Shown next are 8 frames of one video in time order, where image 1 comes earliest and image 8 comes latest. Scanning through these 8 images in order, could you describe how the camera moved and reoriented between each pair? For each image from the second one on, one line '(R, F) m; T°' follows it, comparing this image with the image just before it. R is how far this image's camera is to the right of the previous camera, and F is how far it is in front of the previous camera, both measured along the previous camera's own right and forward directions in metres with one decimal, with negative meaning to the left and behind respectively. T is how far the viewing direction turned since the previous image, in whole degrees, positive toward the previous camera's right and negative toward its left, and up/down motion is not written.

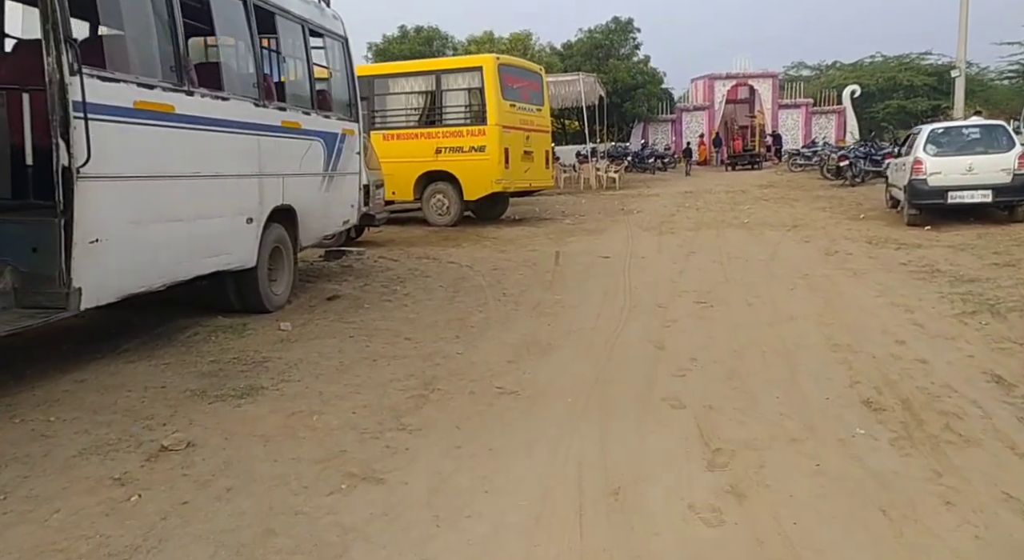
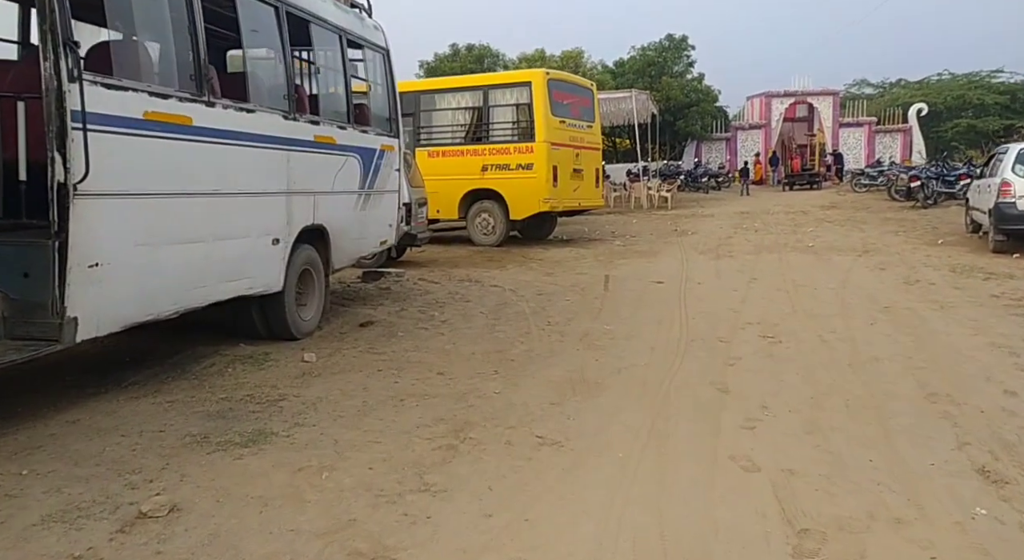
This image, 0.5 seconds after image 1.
(0.0, +0.7) m; -3°
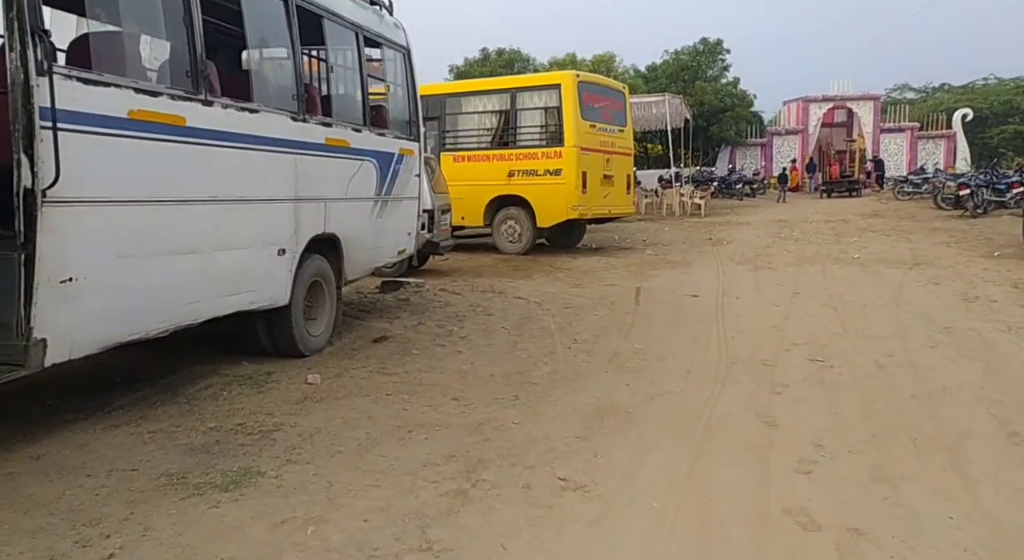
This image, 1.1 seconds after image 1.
(0.0, +0.6) m; -2°
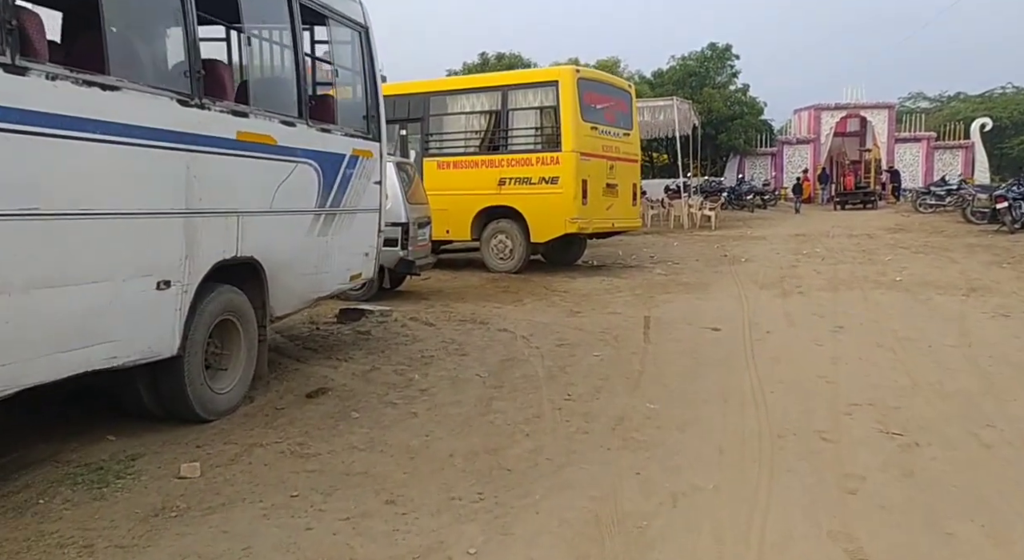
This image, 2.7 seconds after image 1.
(+0.2, +1.9) m; 0°
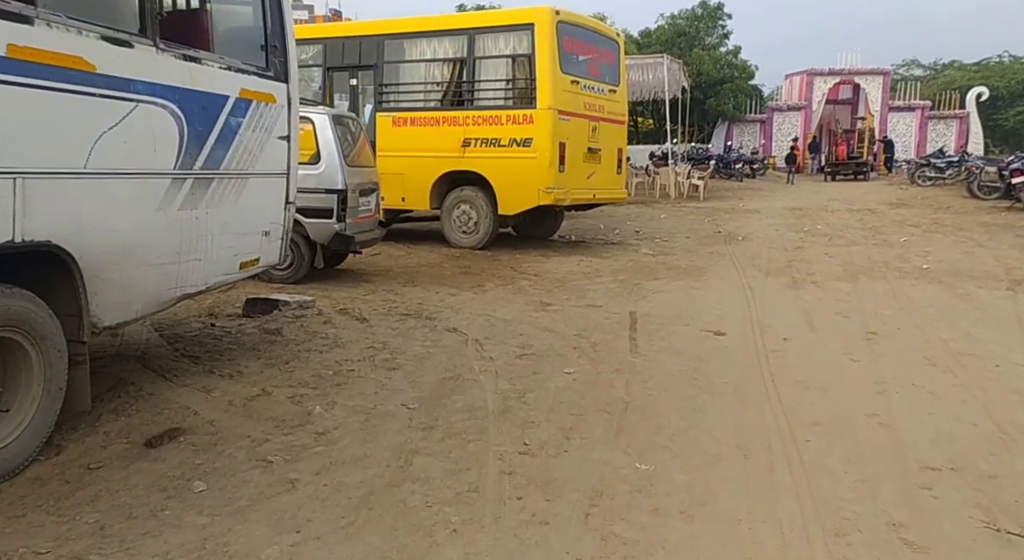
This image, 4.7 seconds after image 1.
(+0.2, +2.0) m; +1°
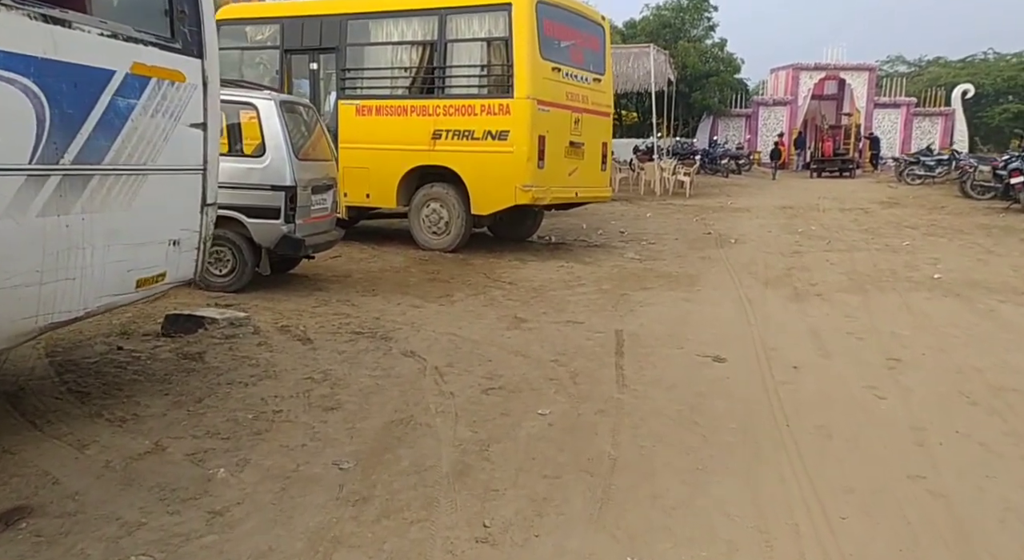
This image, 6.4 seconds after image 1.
(+0.1, +1.1) m; +1°
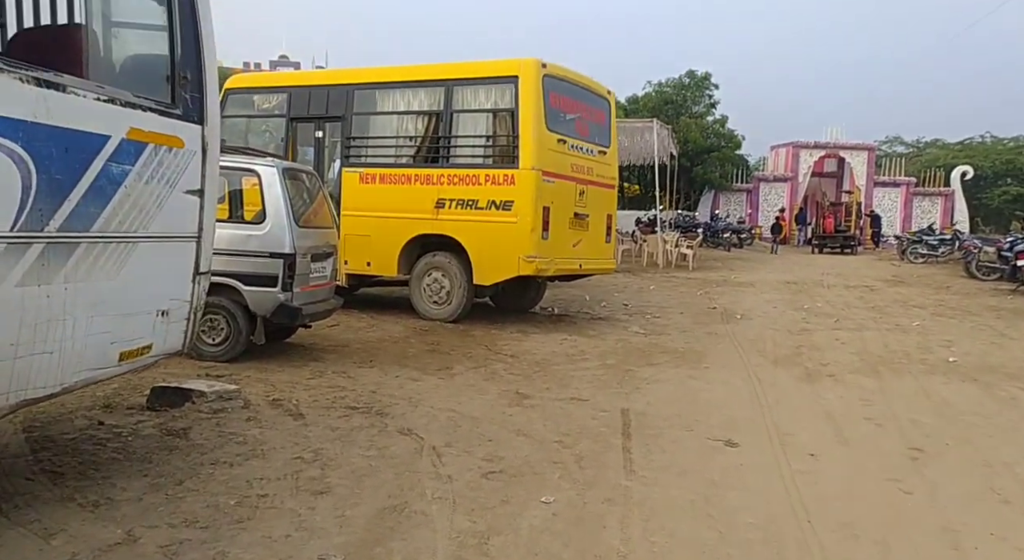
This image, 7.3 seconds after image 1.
(0.0, +0.2) m; 0°
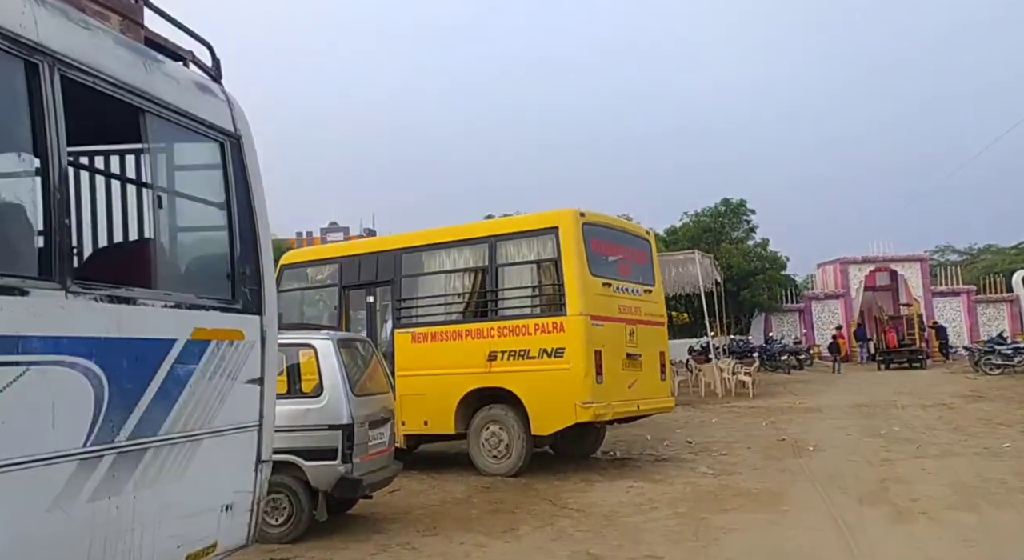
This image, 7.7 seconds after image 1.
(0.0, 0.0) m; -3°
